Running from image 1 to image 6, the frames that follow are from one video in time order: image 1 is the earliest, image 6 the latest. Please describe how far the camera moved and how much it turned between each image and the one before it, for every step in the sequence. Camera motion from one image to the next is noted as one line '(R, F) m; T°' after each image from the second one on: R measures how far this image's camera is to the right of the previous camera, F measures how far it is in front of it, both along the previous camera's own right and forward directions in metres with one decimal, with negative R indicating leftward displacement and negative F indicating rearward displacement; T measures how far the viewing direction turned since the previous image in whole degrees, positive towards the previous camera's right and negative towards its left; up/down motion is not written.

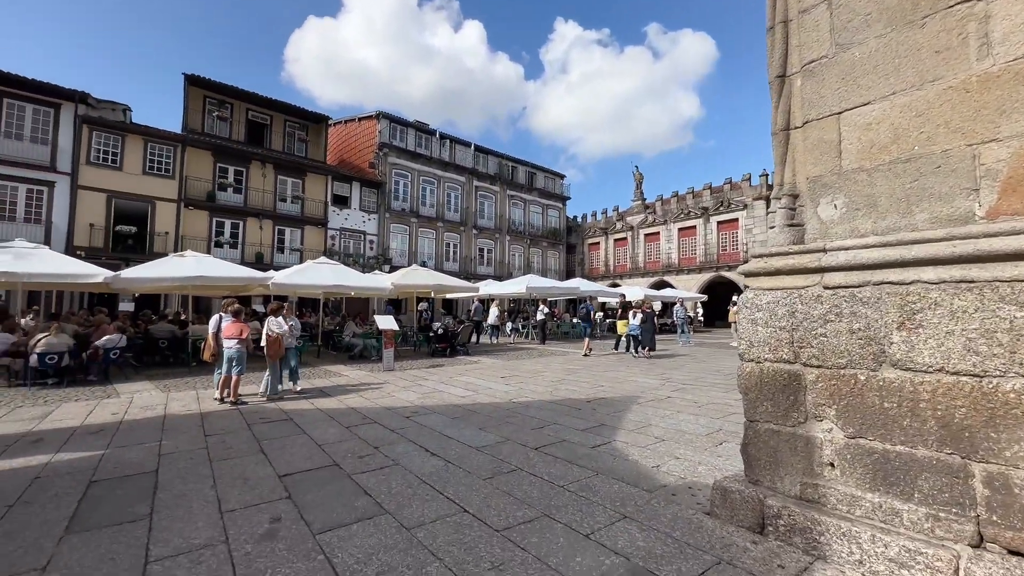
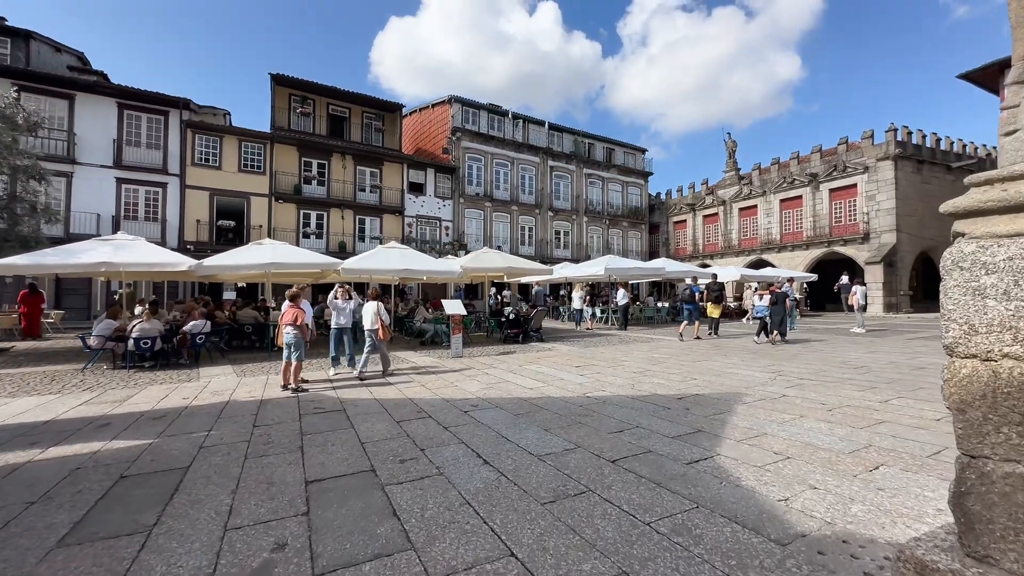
(+0.1, +0.9) m; -10°
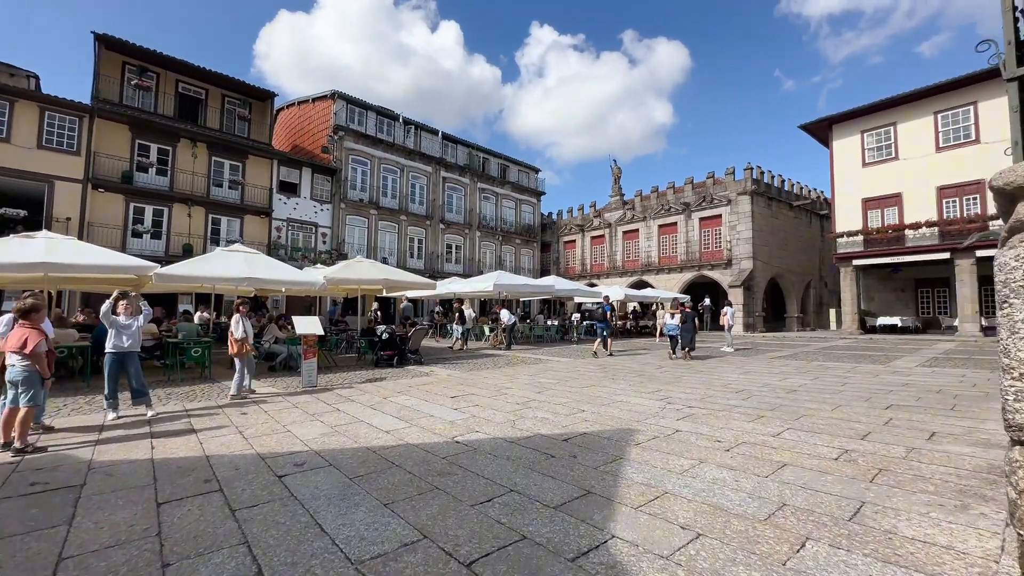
(+0.4, +1.1) m; +13°
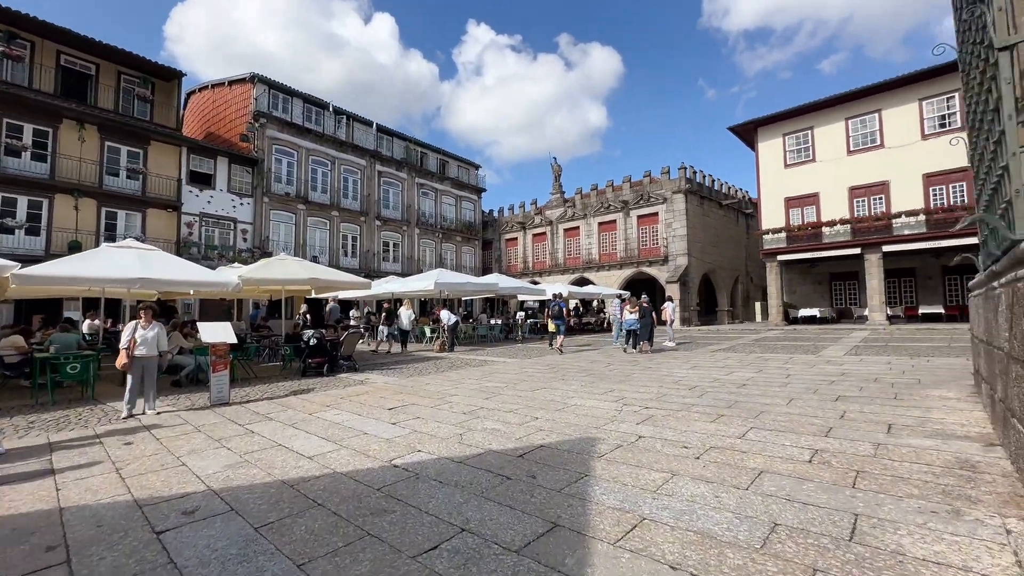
(0.0, +0.6) m; +8°
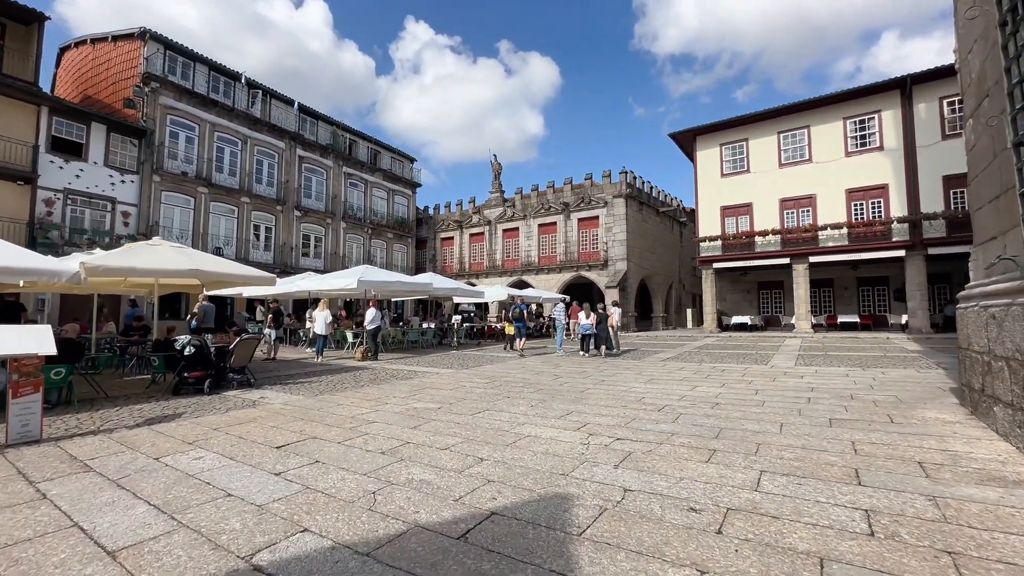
(-0.1, +1.3) m; +8°
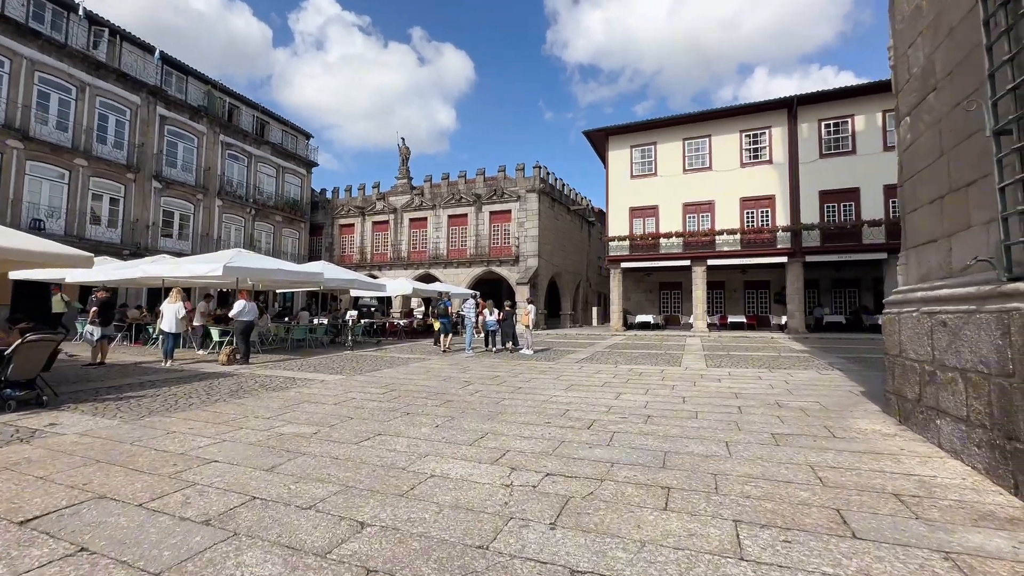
(0.0, +1.1) m; +12°
